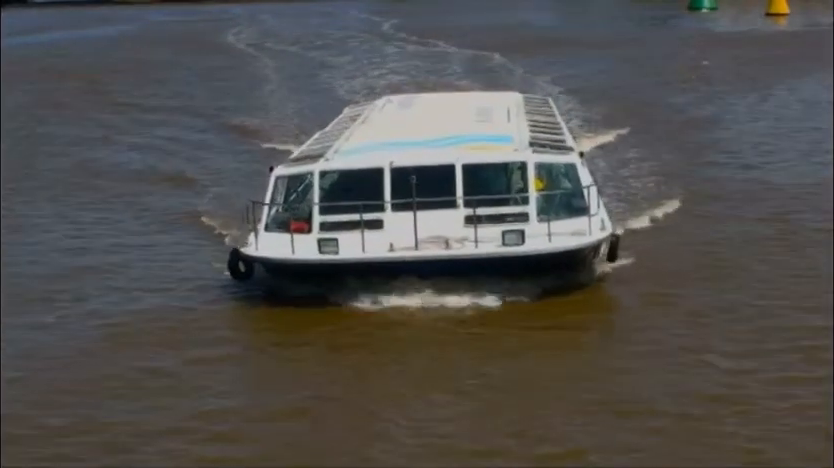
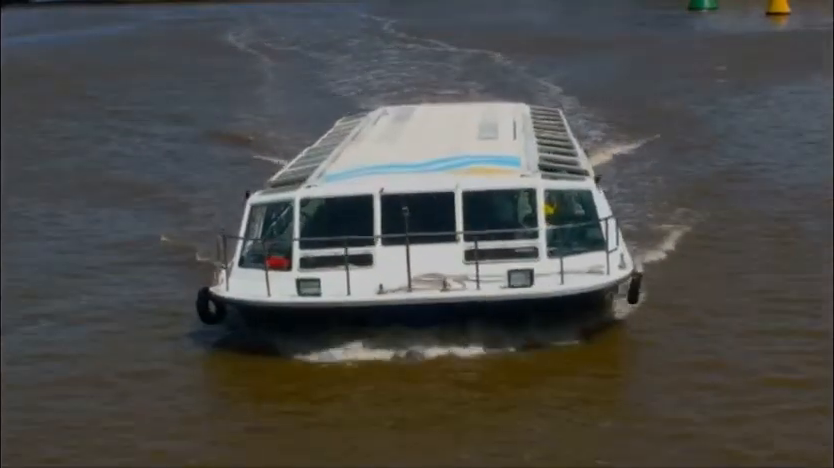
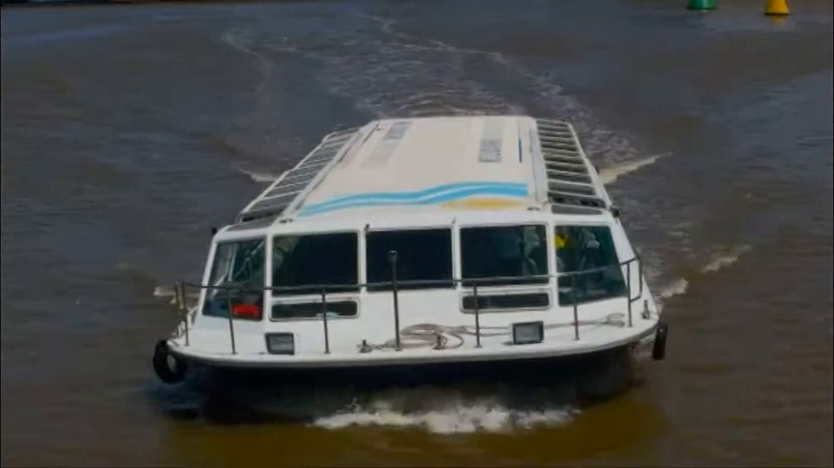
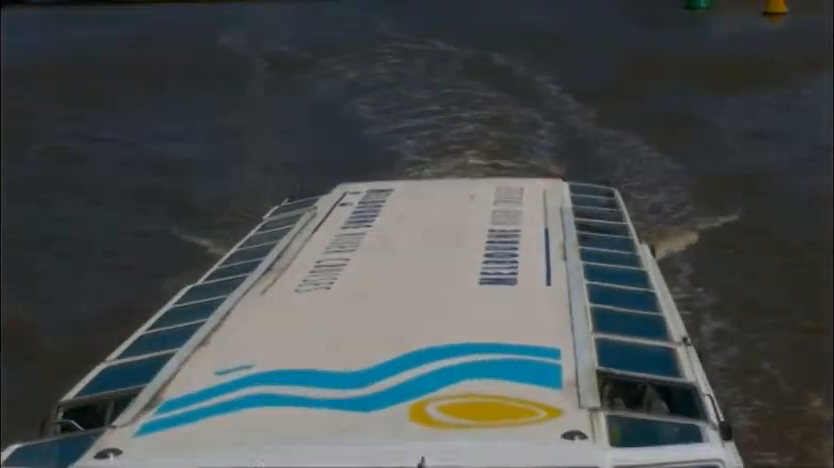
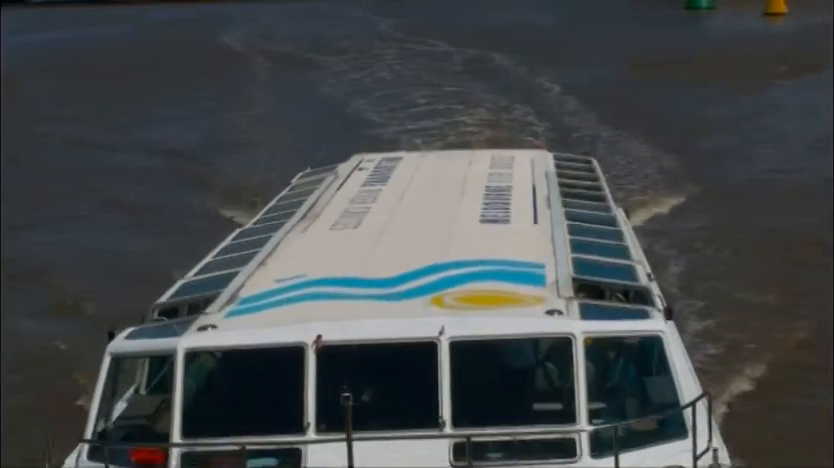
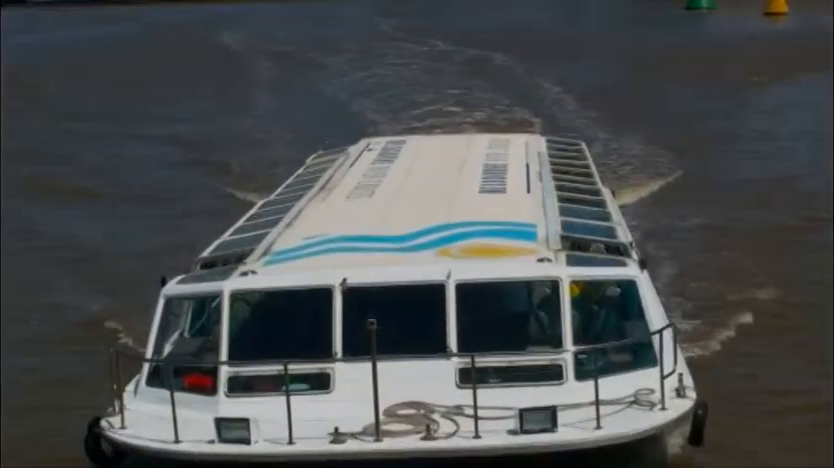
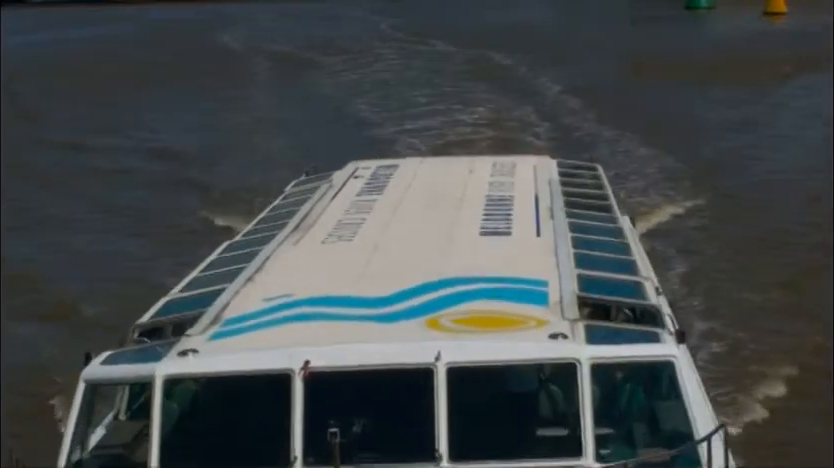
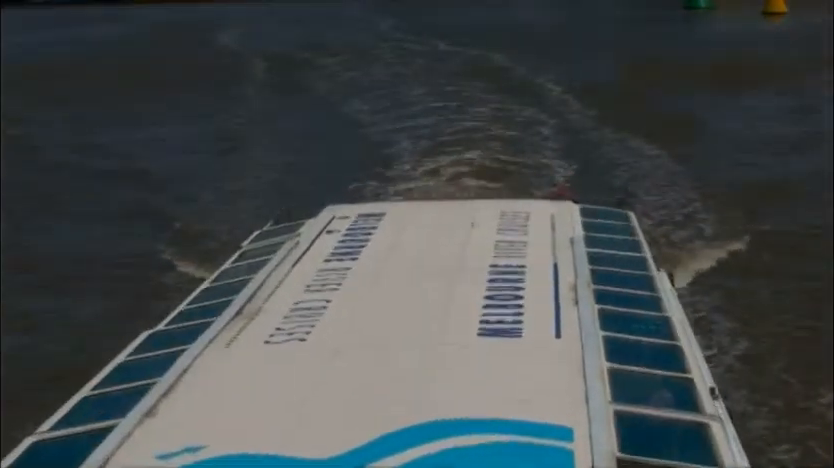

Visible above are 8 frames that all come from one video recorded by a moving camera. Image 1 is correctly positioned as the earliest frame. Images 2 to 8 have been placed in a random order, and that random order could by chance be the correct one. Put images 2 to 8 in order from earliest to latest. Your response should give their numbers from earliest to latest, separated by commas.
2, 3, 6, 5, 7, 4, 8
